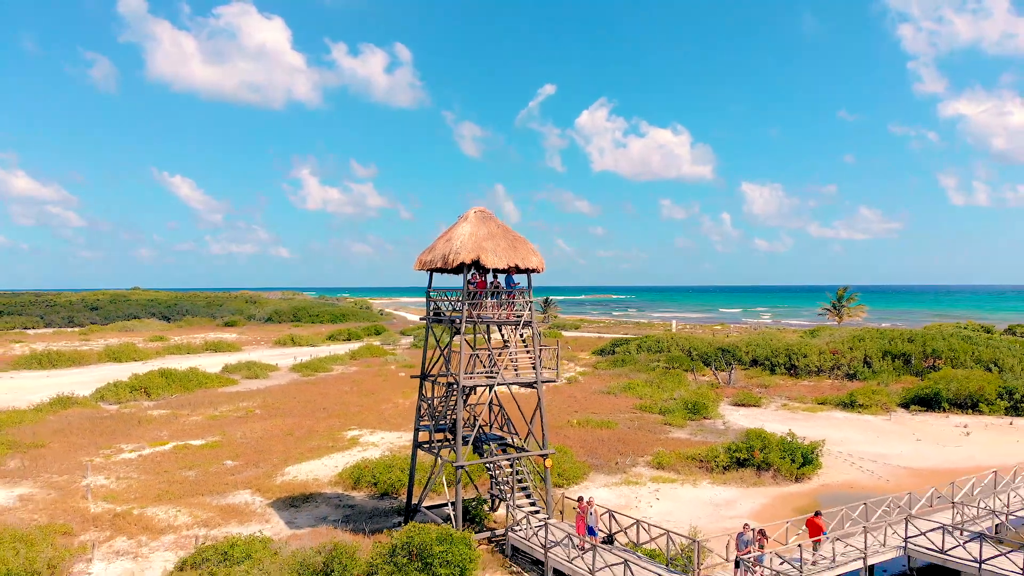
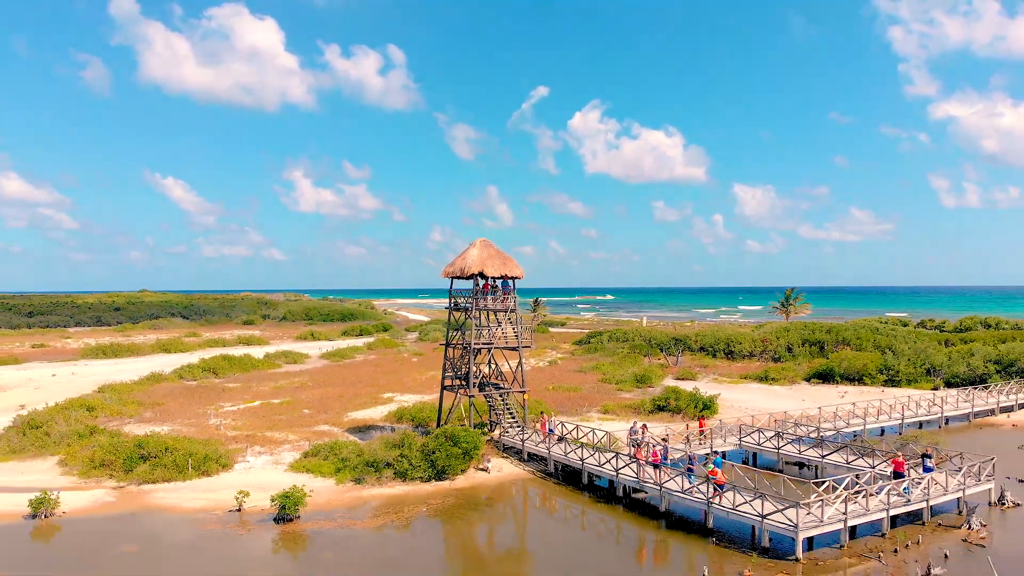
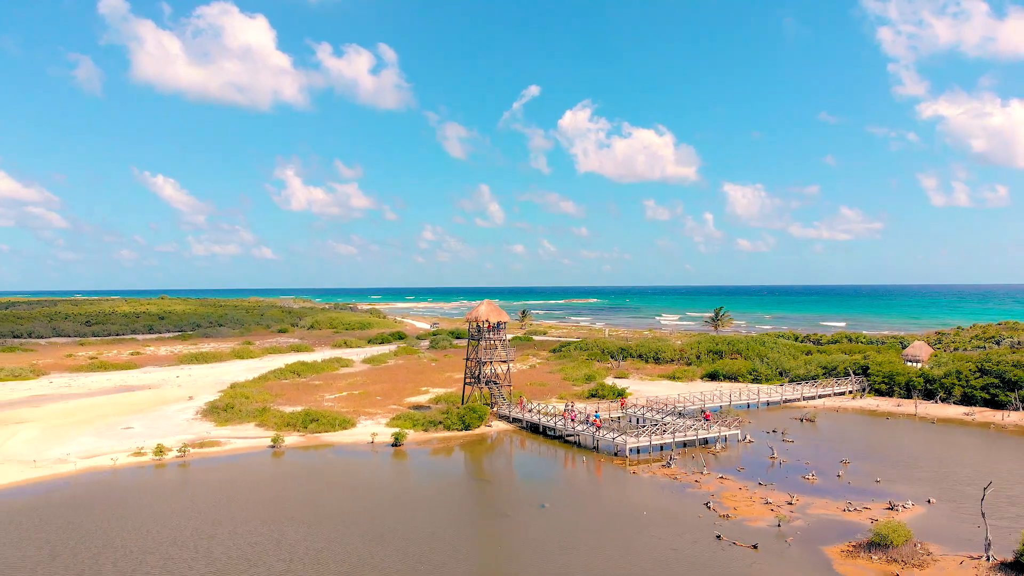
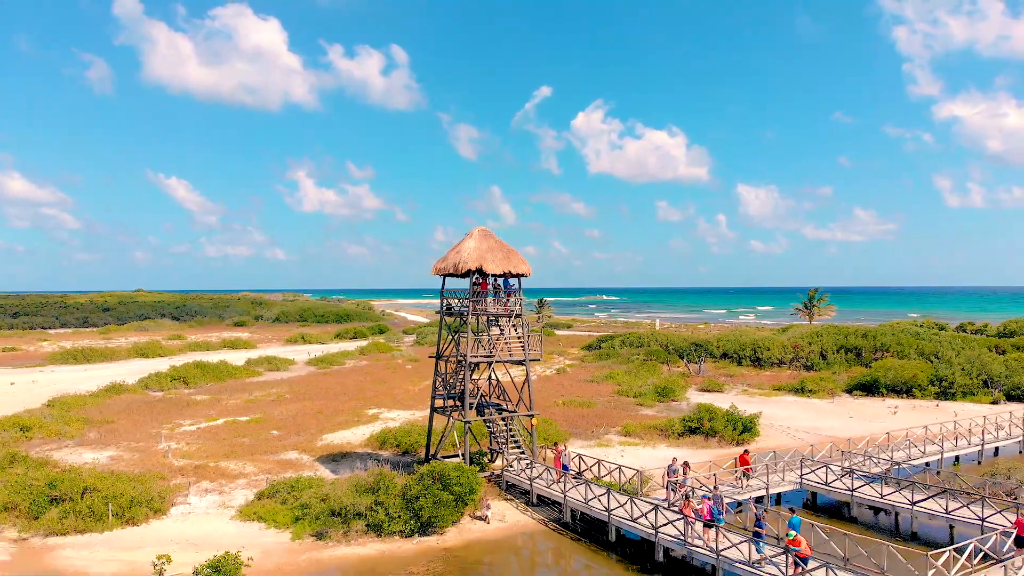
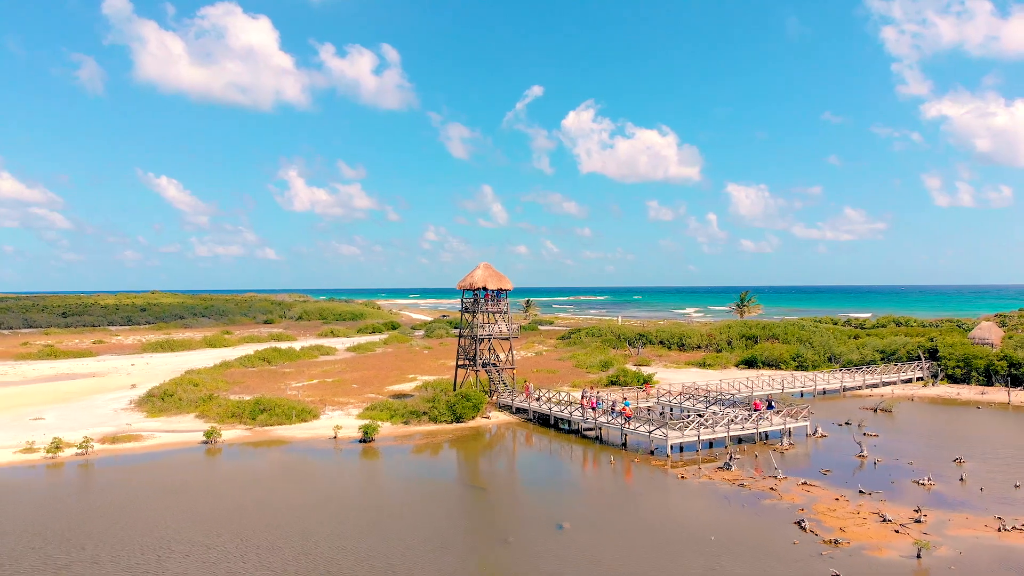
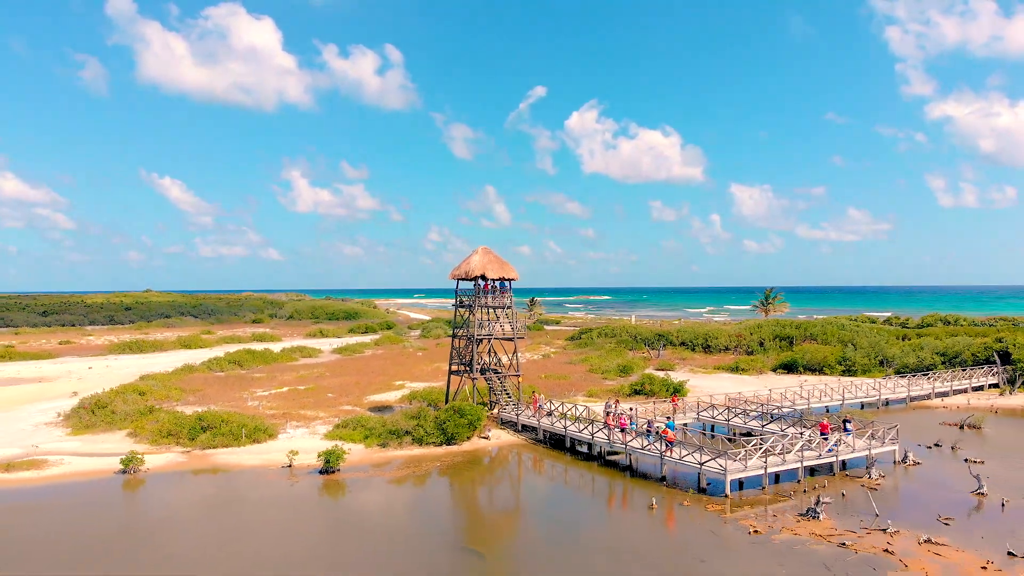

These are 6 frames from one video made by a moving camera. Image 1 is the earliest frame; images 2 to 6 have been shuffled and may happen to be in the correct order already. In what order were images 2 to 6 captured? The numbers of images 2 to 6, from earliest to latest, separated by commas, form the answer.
4, 2, 6, 5, 3
